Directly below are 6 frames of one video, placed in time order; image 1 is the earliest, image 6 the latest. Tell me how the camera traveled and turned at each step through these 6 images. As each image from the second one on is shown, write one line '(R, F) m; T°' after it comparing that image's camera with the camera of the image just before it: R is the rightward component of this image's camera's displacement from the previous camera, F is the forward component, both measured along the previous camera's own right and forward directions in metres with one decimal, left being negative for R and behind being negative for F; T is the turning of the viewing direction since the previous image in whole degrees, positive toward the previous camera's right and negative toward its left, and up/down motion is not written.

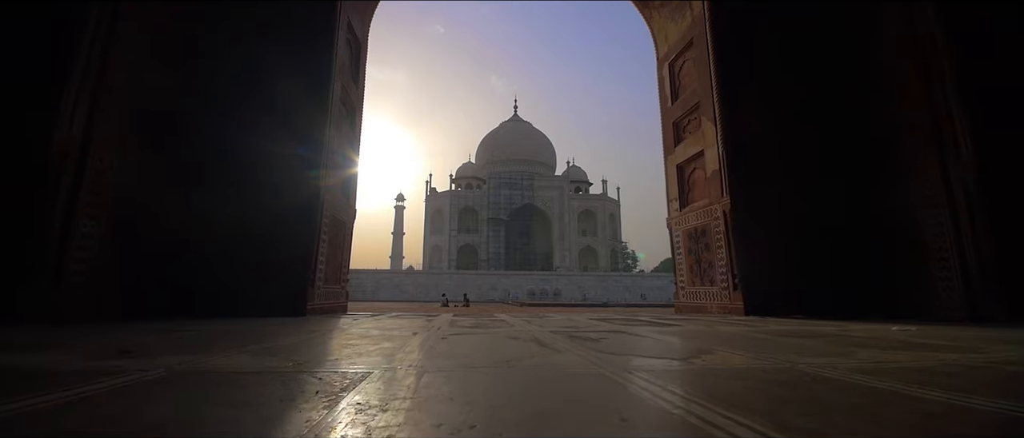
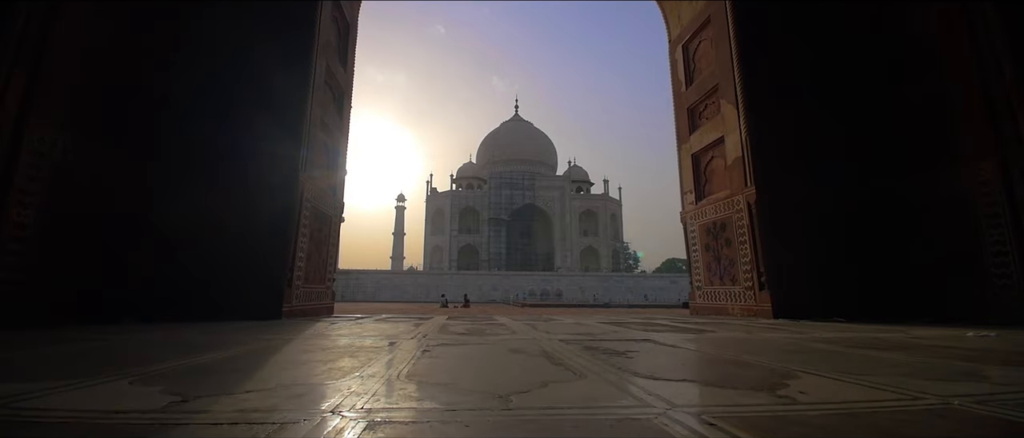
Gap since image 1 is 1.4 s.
(0.0, +0.5) m; 0°
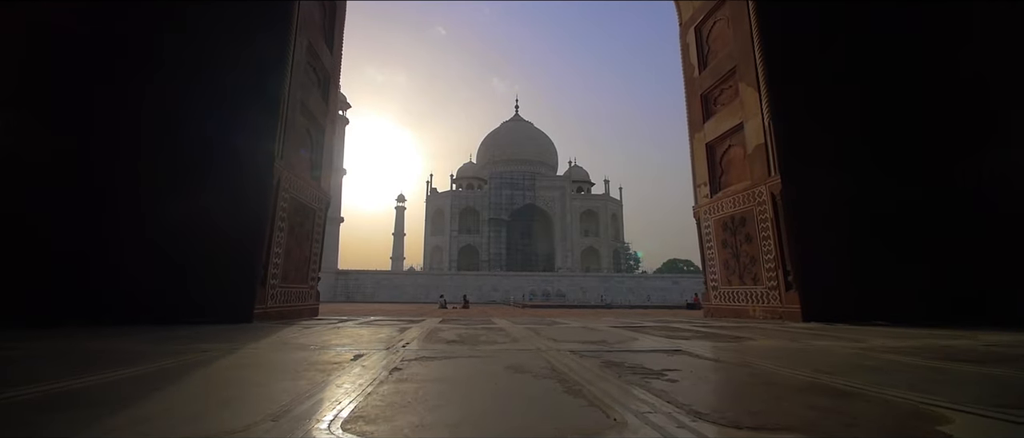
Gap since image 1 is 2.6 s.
(0.0, +0.4) m; 0°
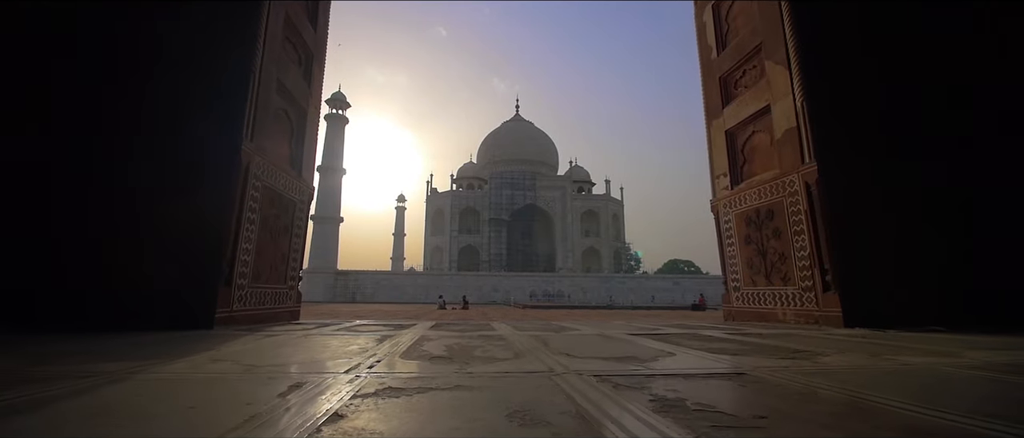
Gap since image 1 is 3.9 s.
(0.0, +0.5) m; 0°
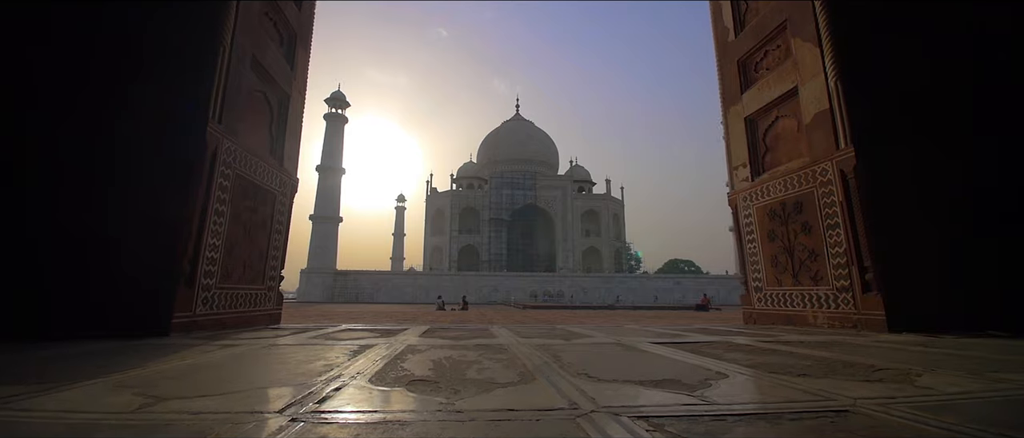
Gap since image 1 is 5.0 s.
(0.0, +0.4) m; 0°
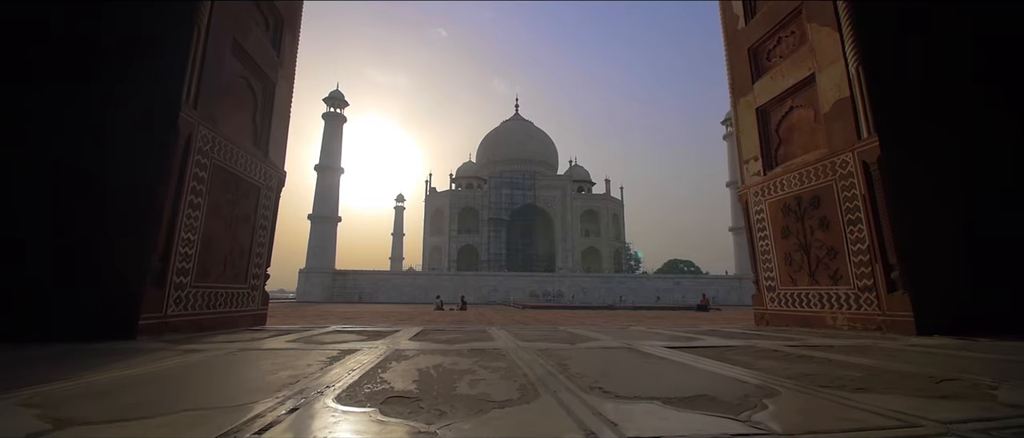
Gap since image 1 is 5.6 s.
(0.0, +0.2) m; 0°
